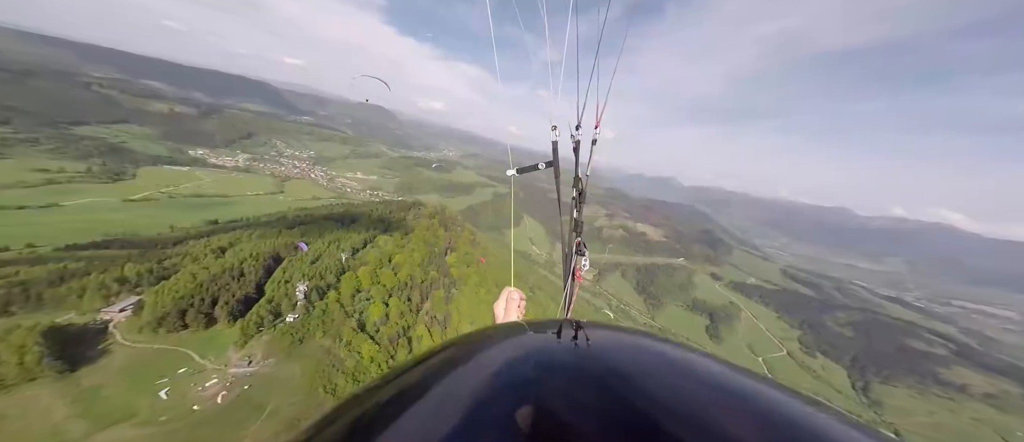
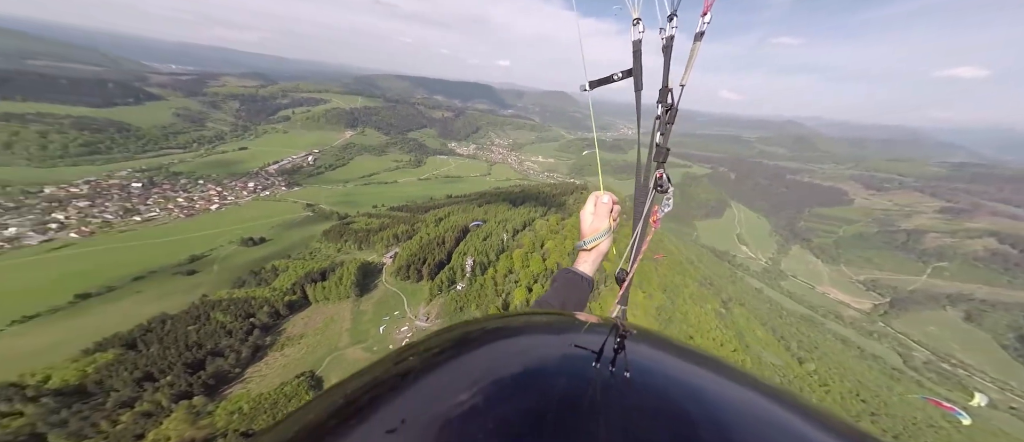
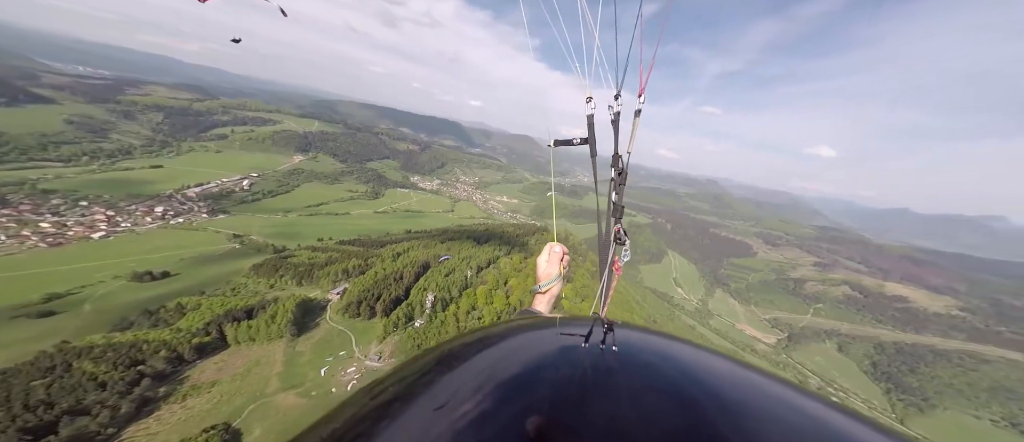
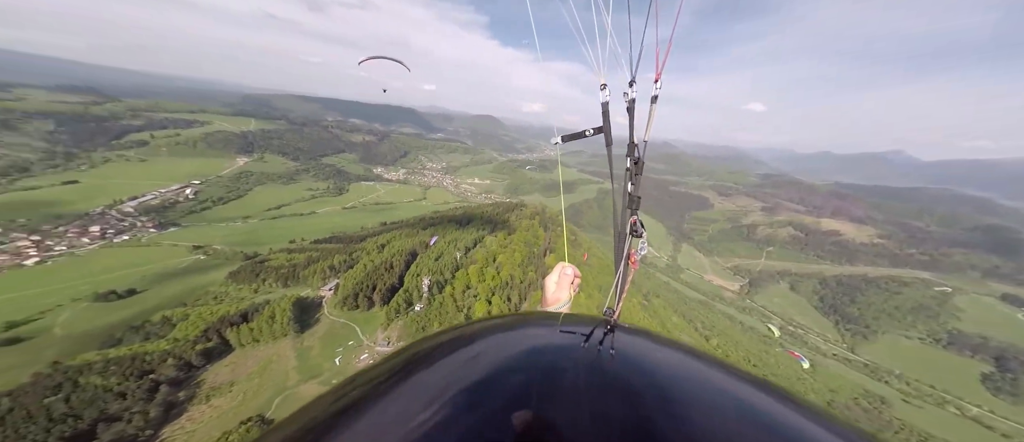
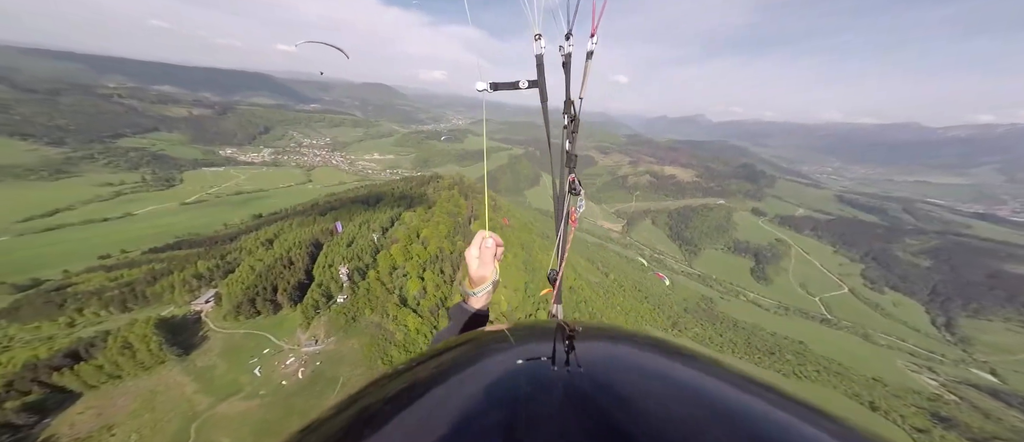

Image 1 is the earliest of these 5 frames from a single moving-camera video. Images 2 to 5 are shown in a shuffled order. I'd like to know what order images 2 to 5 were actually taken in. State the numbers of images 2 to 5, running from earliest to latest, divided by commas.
5, 4, 3, 2
